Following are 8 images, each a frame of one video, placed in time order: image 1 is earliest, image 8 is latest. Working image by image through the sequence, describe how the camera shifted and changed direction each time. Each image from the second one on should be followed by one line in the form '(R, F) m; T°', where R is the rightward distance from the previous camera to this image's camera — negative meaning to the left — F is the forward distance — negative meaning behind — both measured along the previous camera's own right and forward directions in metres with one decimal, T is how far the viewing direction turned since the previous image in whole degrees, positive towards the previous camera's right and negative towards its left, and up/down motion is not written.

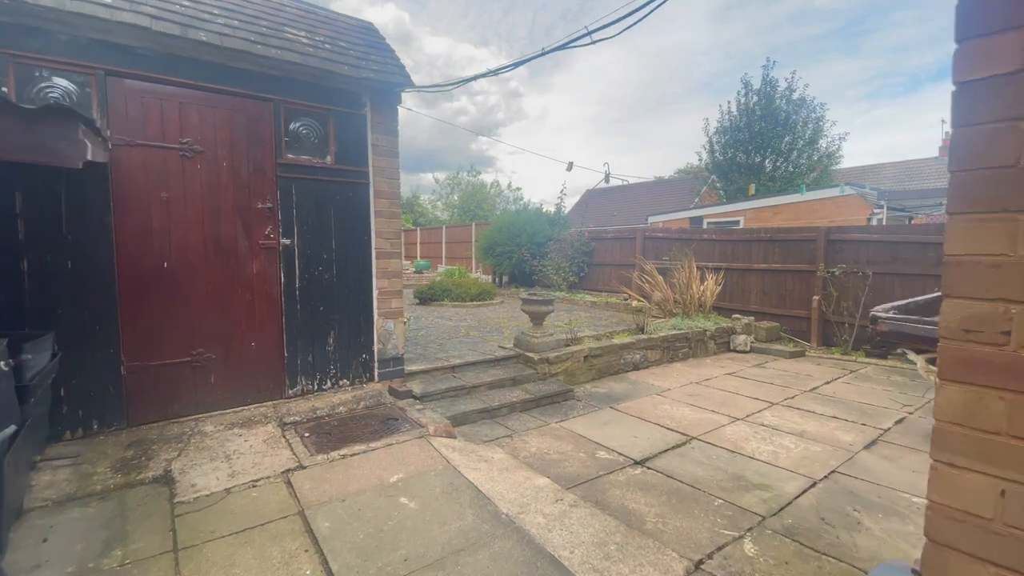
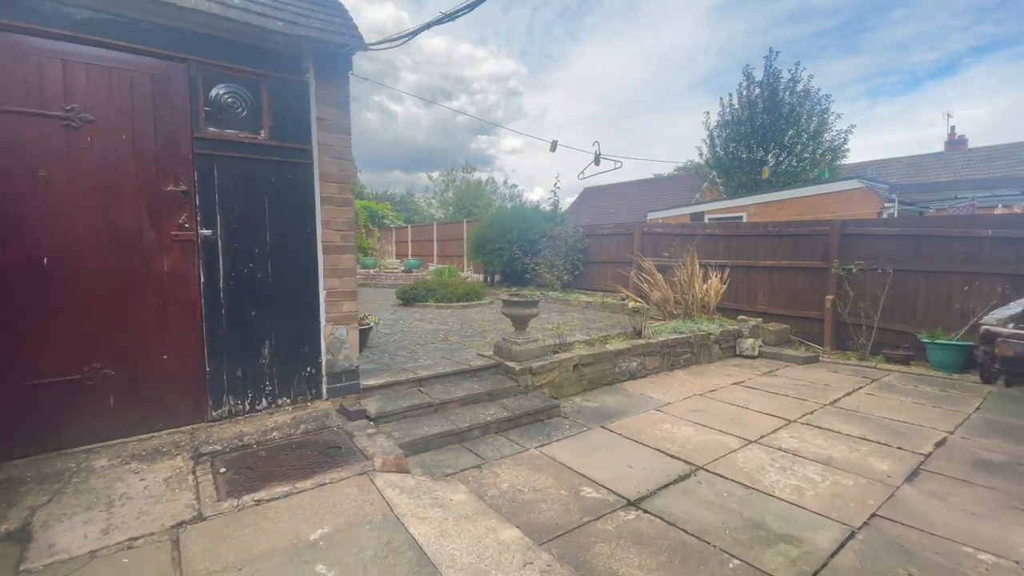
(+0.2, +0.6) m; 0°
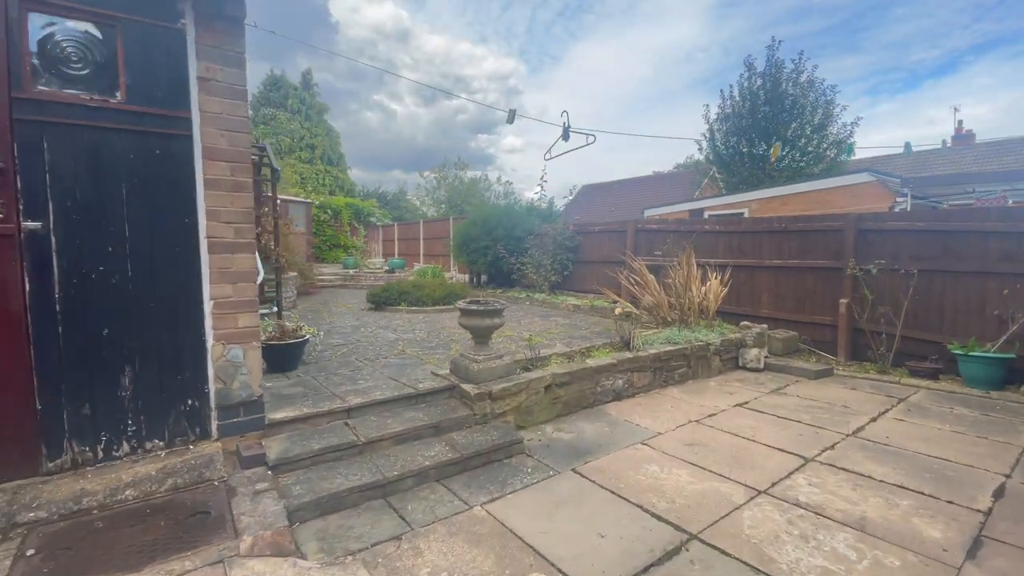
(+0.3, +0.7) m; 0°
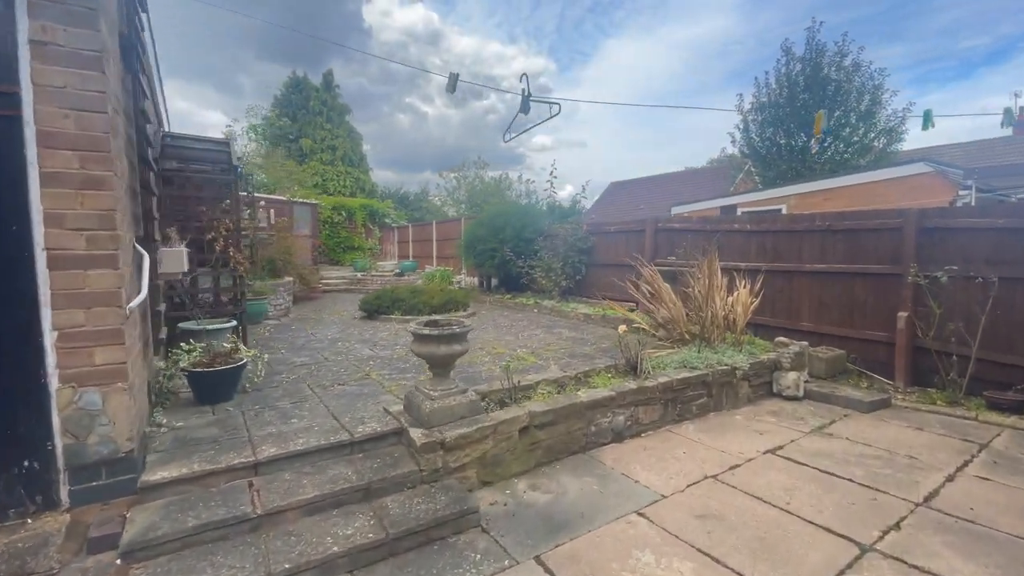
(+0.4, +0.7) m; -4°
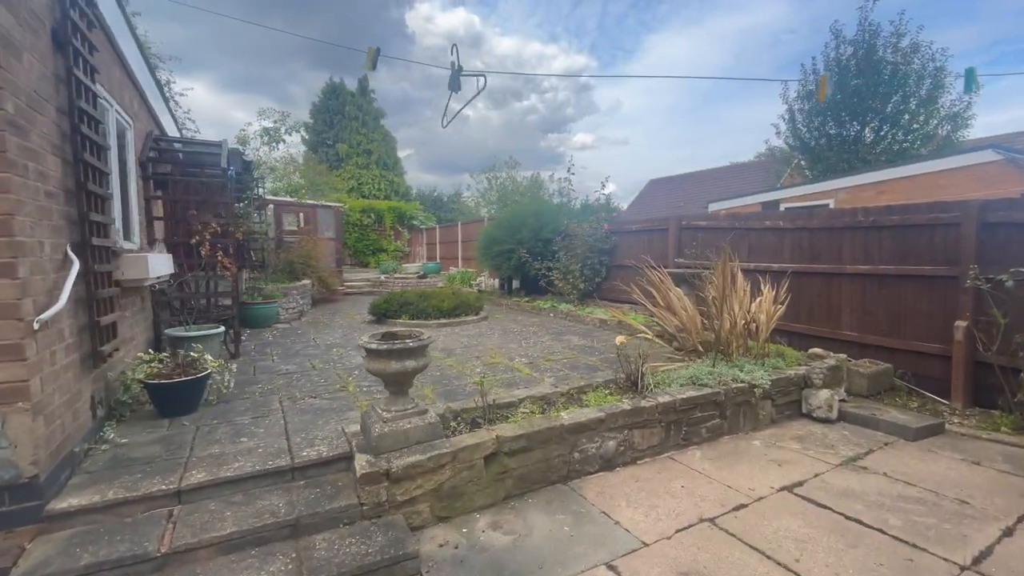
(+0.4, +0.3) m; -5°
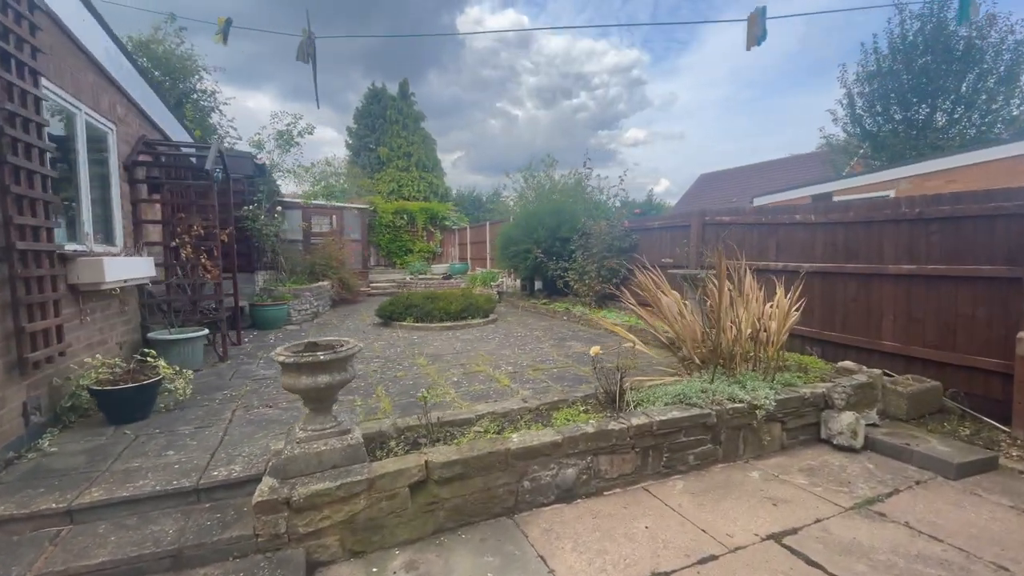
(+0.5, +0.3) m; -6°
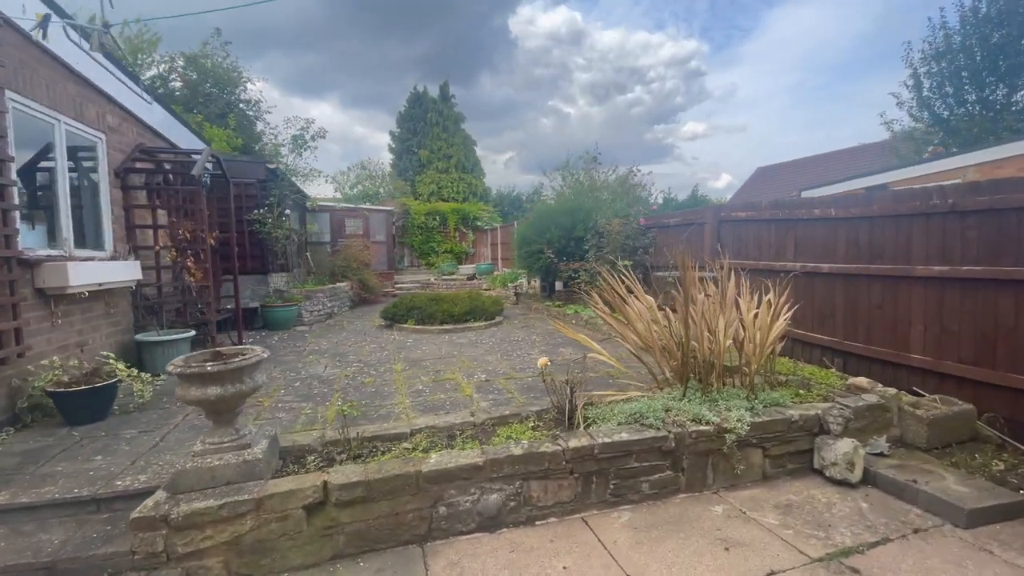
(+0.6, +0.2) m; -6°
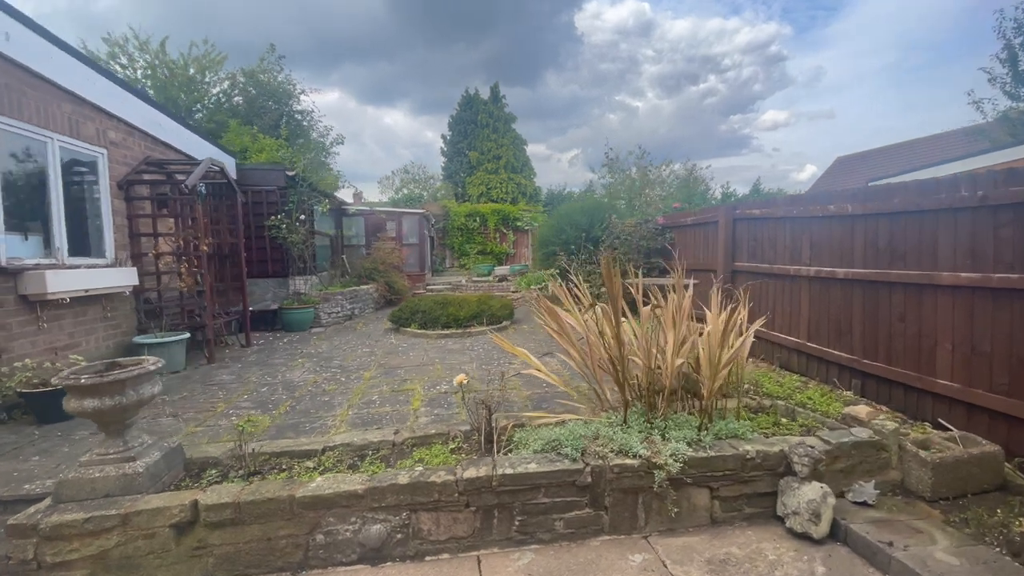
(+0.8, +0.3) m; -8°
